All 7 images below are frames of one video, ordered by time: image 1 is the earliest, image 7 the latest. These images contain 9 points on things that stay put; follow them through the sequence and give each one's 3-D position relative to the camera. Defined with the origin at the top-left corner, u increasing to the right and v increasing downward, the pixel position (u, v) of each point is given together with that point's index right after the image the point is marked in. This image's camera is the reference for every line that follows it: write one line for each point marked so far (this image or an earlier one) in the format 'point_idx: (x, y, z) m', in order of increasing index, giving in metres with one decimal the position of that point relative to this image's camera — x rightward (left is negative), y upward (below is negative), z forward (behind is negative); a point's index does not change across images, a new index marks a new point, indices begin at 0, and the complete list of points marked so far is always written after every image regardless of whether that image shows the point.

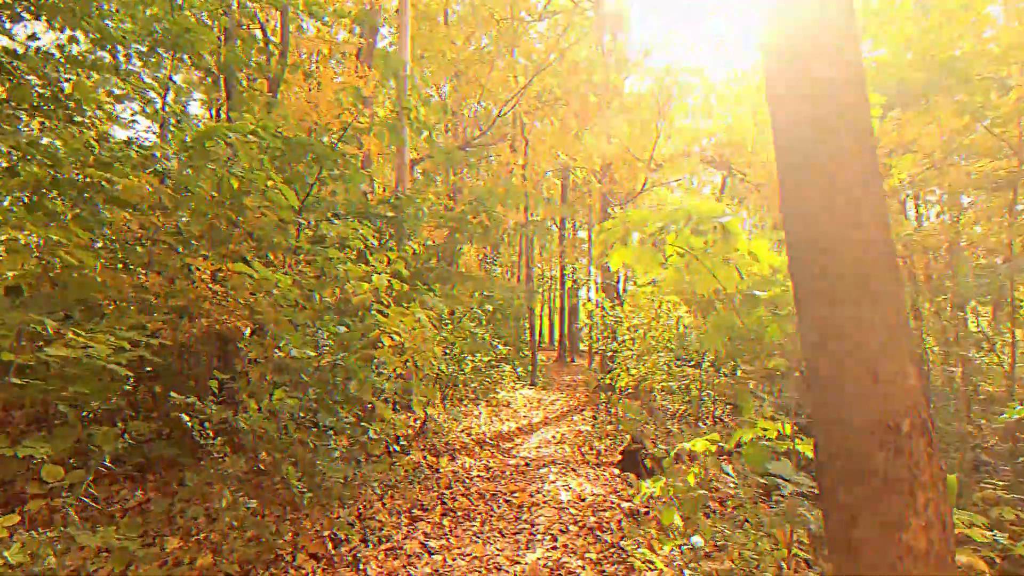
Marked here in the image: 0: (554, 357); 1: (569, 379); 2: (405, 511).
0: (+1.2, -2.1, +15.7) m
1: (+1.2, -1.9, +10.7) m
2: (-0.7, -1.5, +3.4) m
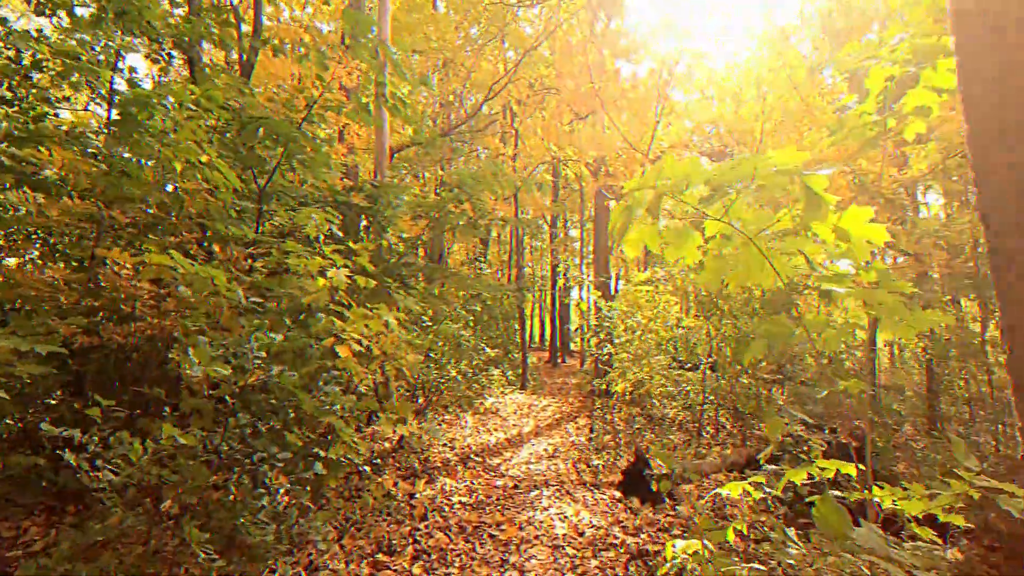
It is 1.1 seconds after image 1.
0: (+0.9, -2.0, +15.4) m
1: (+1.0, -1.9, +10.3) m
2: (-0.8, -1.5, +3.0) m
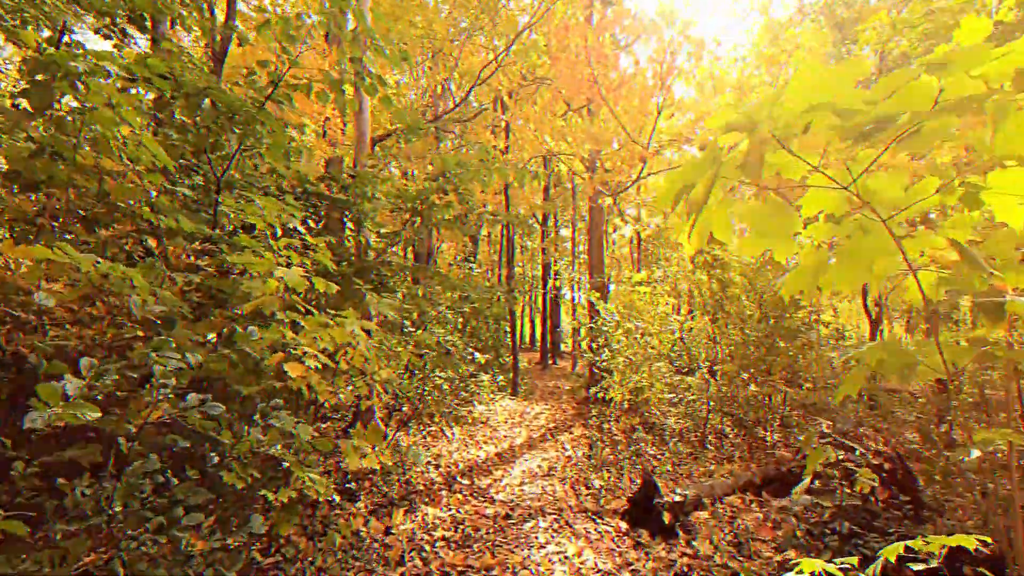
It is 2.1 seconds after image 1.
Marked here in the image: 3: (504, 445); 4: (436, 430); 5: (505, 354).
0: (+0.7, -2.0, +15.0) m
1: (+0.8, -1.9, +10.0) m
2: (-0.8, -1.5, +2.7) m
3: (-0.1, -1.7, +5.7) m
4: (-0.8, -1.4, +5.3) m
5: (-0.1, -1.2, +9.8) m
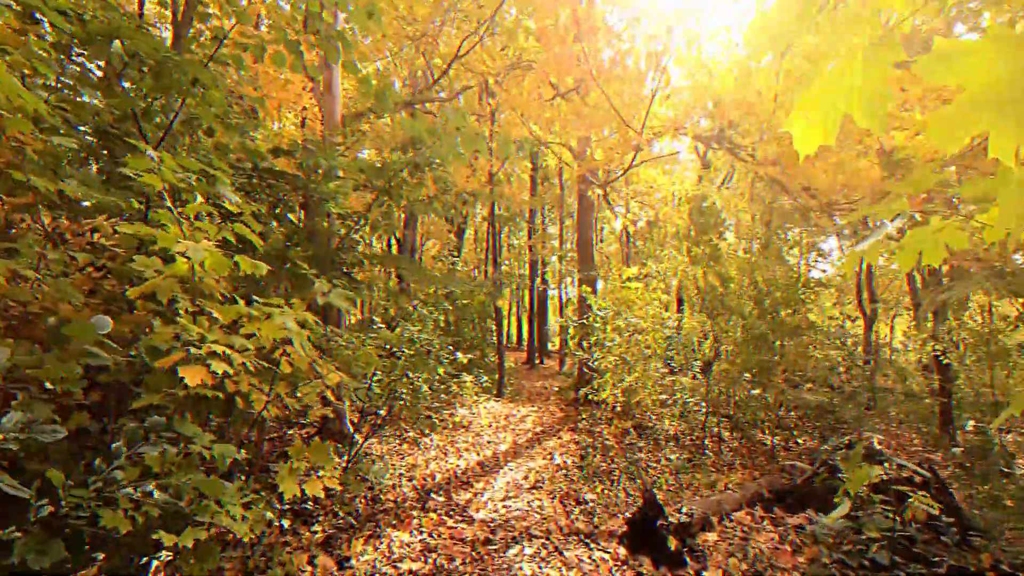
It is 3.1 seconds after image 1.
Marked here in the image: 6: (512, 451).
0: (+0.3, -2.0, +14.7) m
1: (+0.5, -1.8, +9.6) m
2: (-0.9, -1.4, +2.3) m
3: (-0.3, -1.7, +5.3) m
4: (-0.9, -1.4, +4.9) m
5: (-0.4, -1.2, +9.4) m
6: (0.0, -1.7, +5.5) m
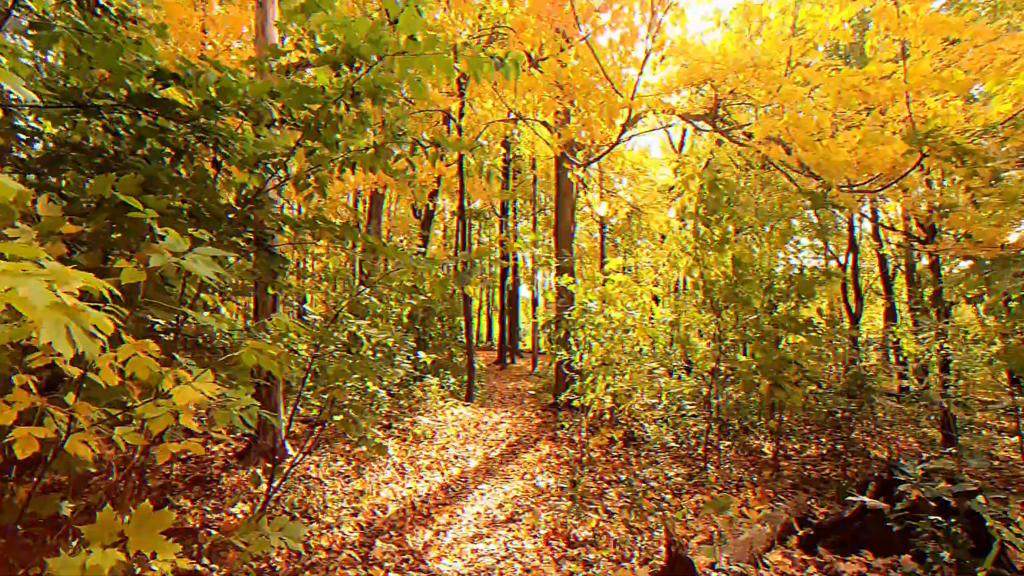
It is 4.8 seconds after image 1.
0: (-0.5, -1.9, +14.0) m
1: (0.0, -1.7, +9.0) m
2: (-1.0, -1.4, +1.6) m
3: (-0.5, -1.6, +4.7) m
4: (-1.1, -1.3, +4.2) m
5: (-0.9, -1.1, +8.7) m
6: (-0.3, -1.6, +4.9) m
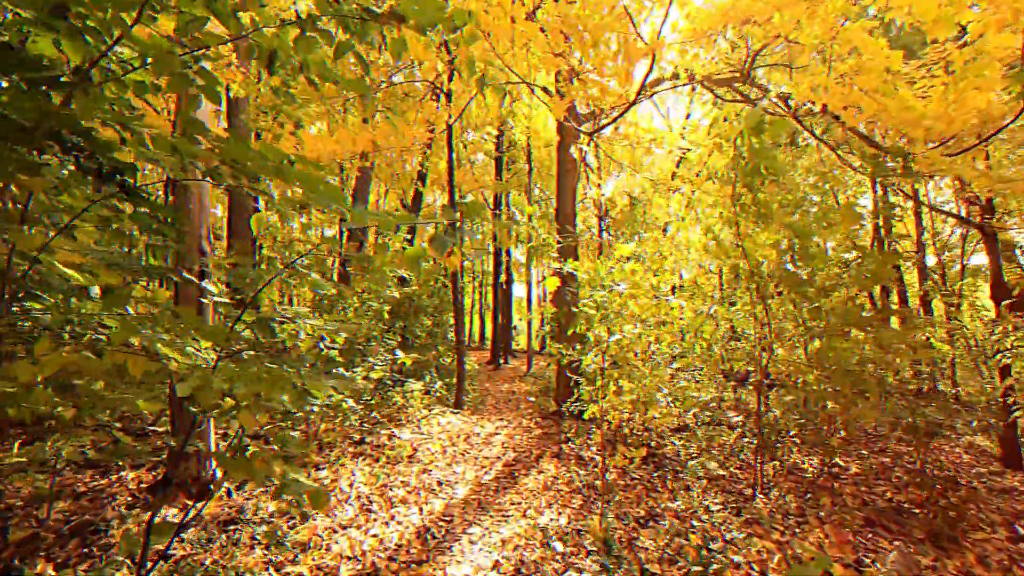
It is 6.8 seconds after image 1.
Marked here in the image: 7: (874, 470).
0: (-0.7, -1.8, +13.3) m
1: (-0.1, -1.6, +8.3) m
2: (-1.0, -1.3, +0.9) m
3: (-0.5, -1.5, +3.9) m
4: (-1.2, -1.2, +3.5) m
5: (-1.0, -1.0, +8.0) m
6: (-0.3, -1.5, +4.1) m
7: (+3.1, -1.5, +4.5) m
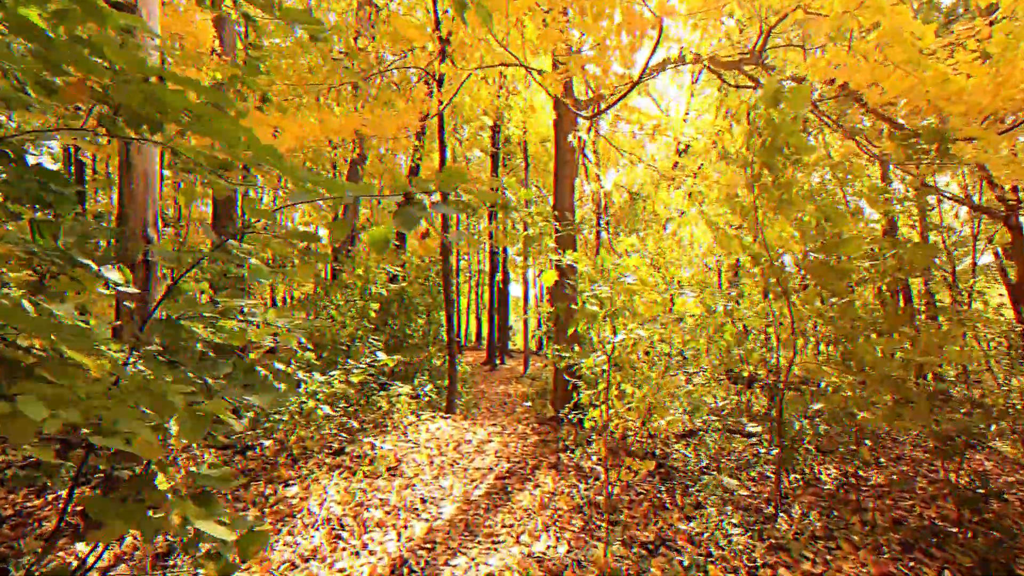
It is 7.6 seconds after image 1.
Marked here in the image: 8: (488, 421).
0: (-0.8, -1.8, +13.0) m
1: (-0.1, -1.6, +8.0) m
2: (-1.0, -1.2, +0.5) m
3: (-0.6, -1.5, +3.6) m
4: (-1.2, -1.1, +3.1) m
5: (-1.0, -1.0, +7.6) m
6: (-0.3, -1.5, +3.8) m
7: (+3.0, -1.5, +4.2) m
8: (-0.3, -1.5, +6.3) m
